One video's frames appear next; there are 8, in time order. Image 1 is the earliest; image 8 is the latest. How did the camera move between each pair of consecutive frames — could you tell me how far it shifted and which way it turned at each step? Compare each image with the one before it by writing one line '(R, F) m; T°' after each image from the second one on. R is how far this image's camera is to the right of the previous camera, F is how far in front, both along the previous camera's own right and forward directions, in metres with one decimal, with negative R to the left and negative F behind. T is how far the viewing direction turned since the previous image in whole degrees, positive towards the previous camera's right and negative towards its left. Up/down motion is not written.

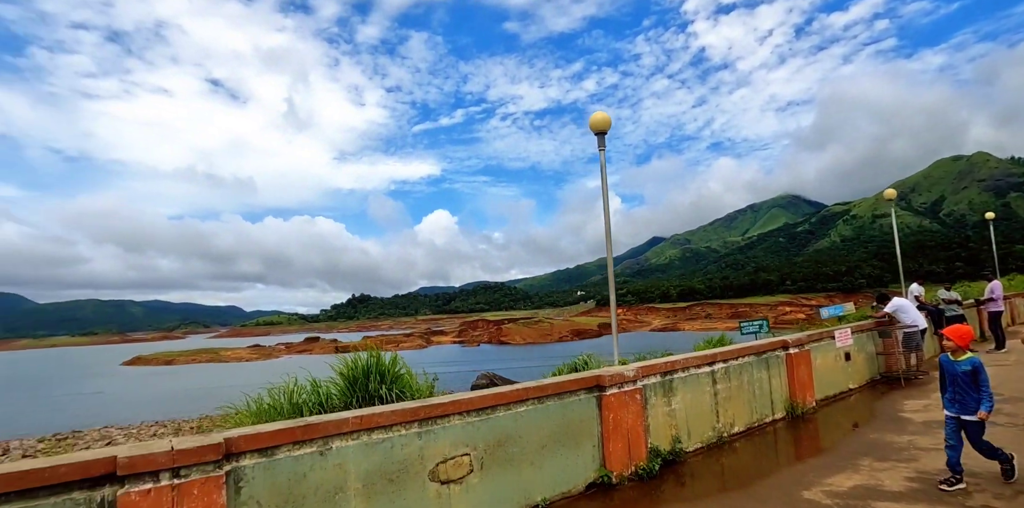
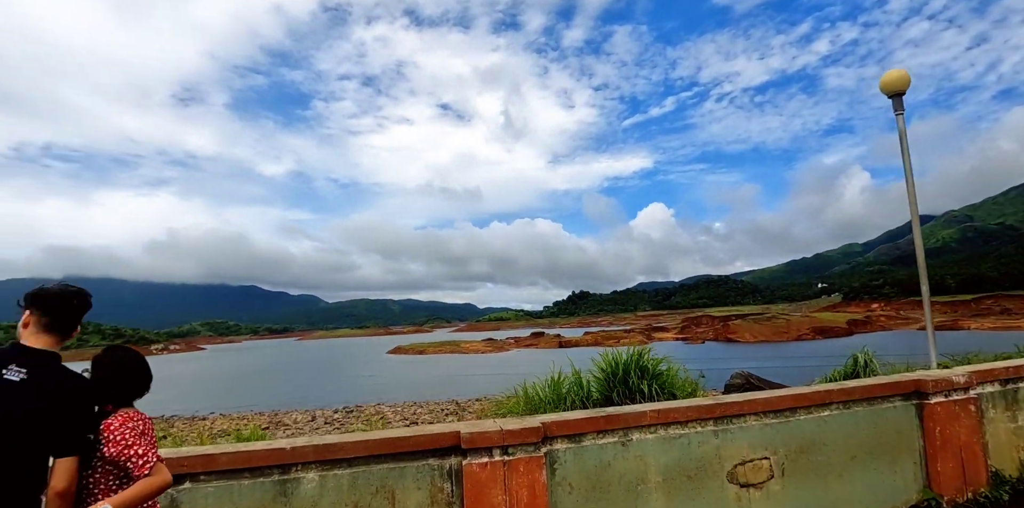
(-0.5, -0.2) m; -20°
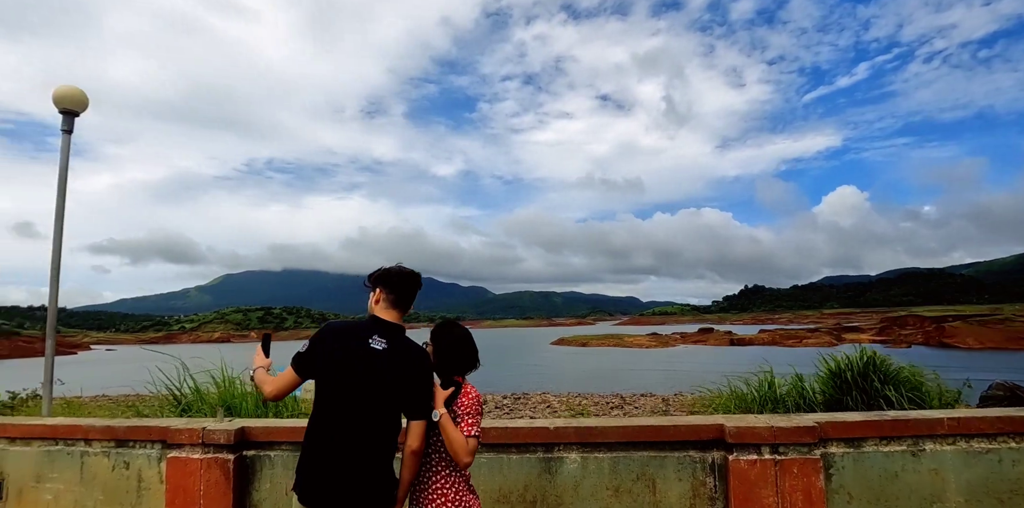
(-0.6, 0.0) m; -15°
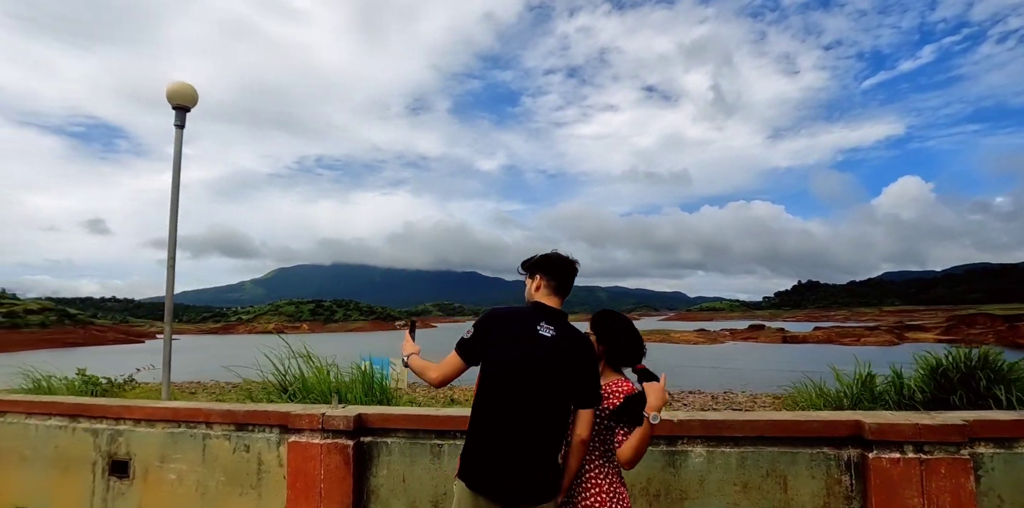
(-0.5, +0.1) m; -4°
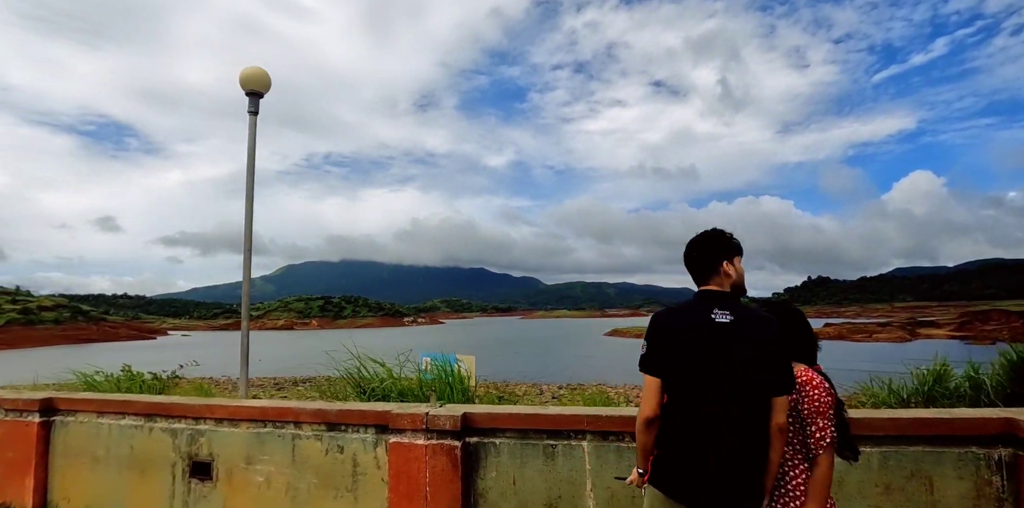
(-0.7, +0.3) m; -1°
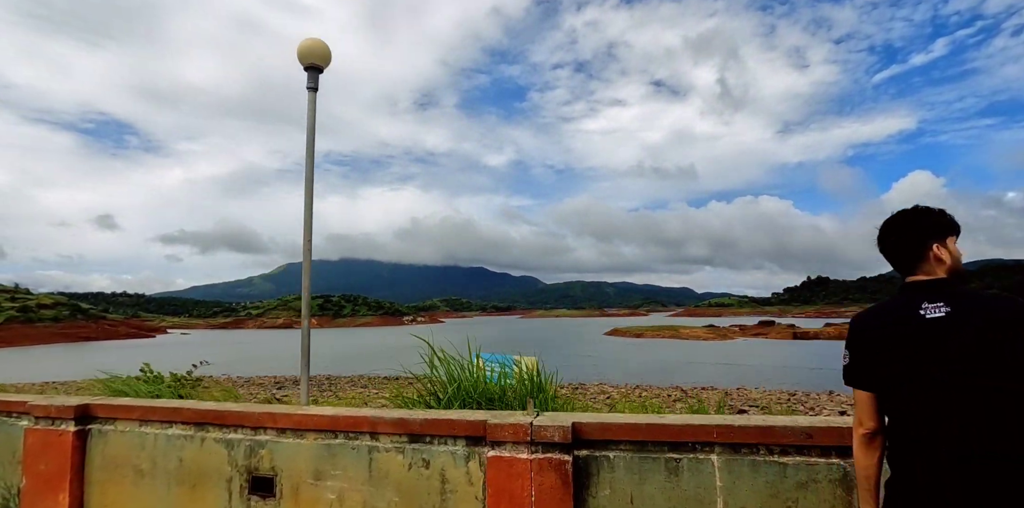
(-0.7, +0.5) m; 0°
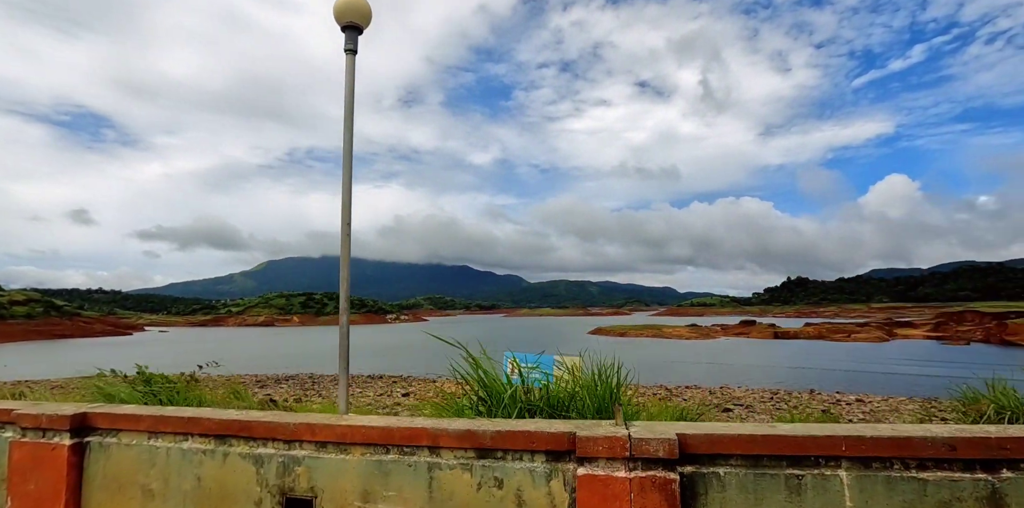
(-0.6, +0.6) m; +2°
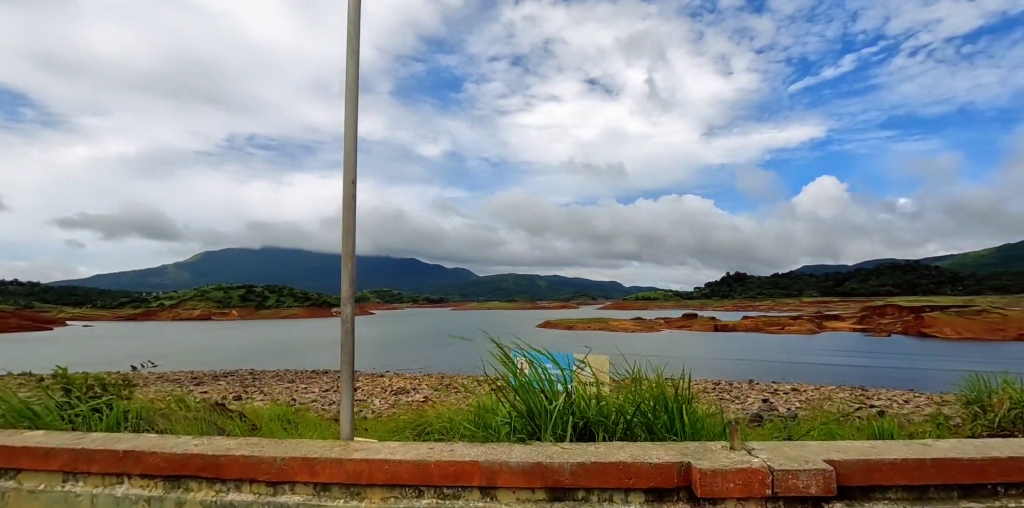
(-0.6, +1.0) m; +5°
